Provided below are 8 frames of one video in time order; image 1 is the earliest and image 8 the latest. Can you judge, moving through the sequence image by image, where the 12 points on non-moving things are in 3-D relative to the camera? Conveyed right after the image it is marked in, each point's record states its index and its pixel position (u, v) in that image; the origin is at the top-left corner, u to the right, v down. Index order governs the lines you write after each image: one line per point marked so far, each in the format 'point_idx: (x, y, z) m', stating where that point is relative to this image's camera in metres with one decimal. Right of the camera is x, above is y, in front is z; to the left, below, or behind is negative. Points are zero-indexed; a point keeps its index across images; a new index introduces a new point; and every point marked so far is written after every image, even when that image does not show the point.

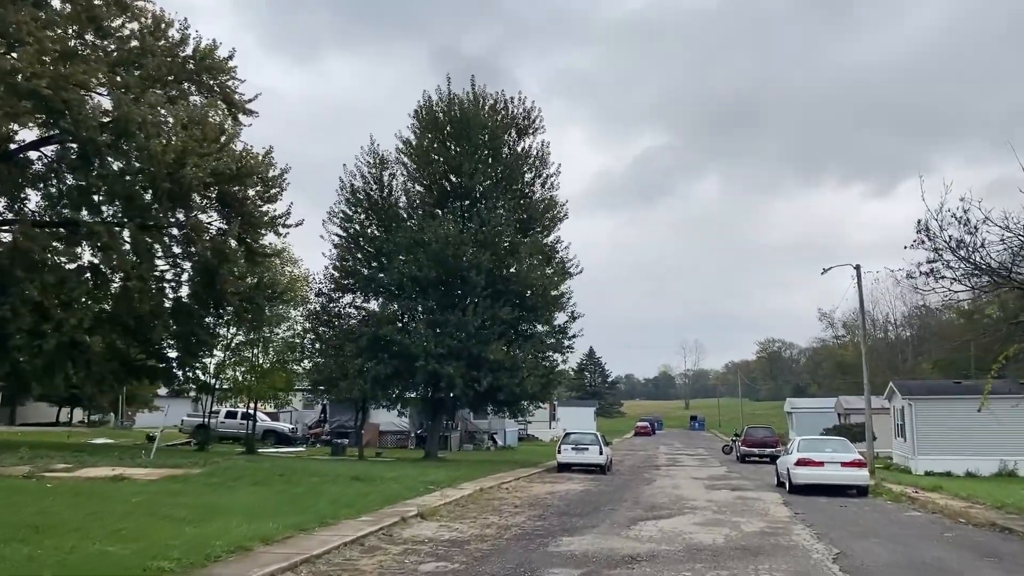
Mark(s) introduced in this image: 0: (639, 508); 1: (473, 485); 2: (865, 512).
0: (+2.4, -4.3, +16.8) m
1: (-0.9, -4.5, +19.8) m
2: (+7.0, -4.4, +17.2) m
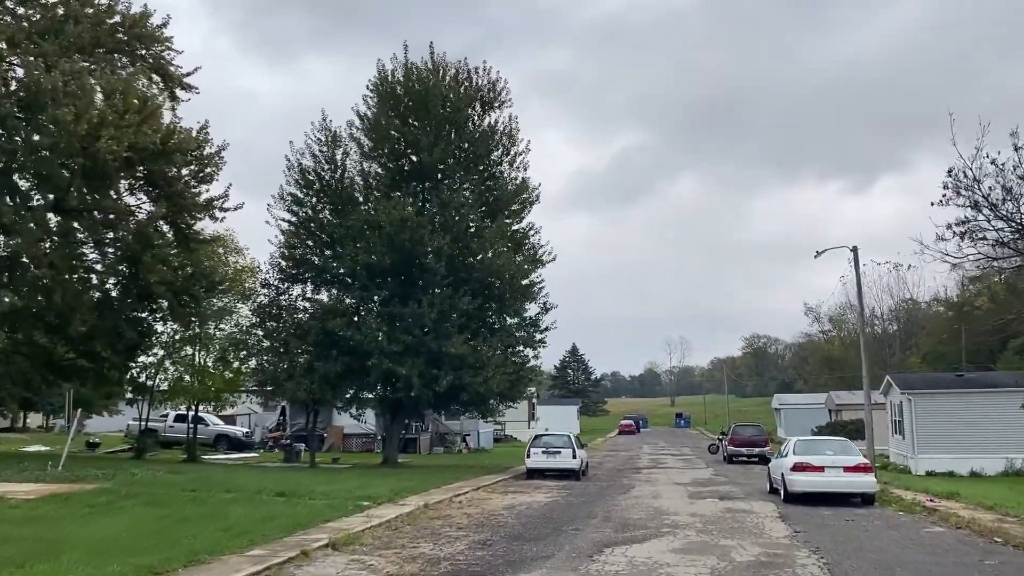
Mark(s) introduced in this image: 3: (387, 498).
0: (+1.5, -3.9, +14.0) m
1: (-1.9, -4.1, +16.9) m
2: (+6.1, -4.0, +14.5) m
3: (-2.4, -4.1, +16.9) m
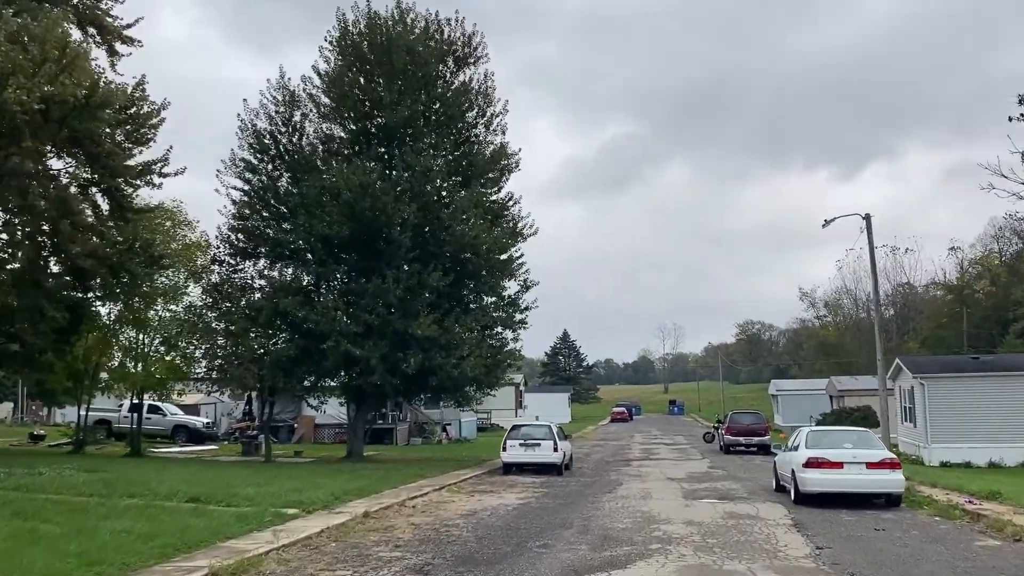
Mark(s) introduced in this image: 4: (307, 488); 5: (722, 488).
0: (+0.9, -3.3, +11.3) m
1: (-2.5, -3.6, +14.1) m
2: (+5.4, -3.4, +11.8) m
3: (-3.1, -3.5, +14.1) m
4: (-3.8, -3.7, +16.1) m
5: (+4.7, -4.5, +19.6) m
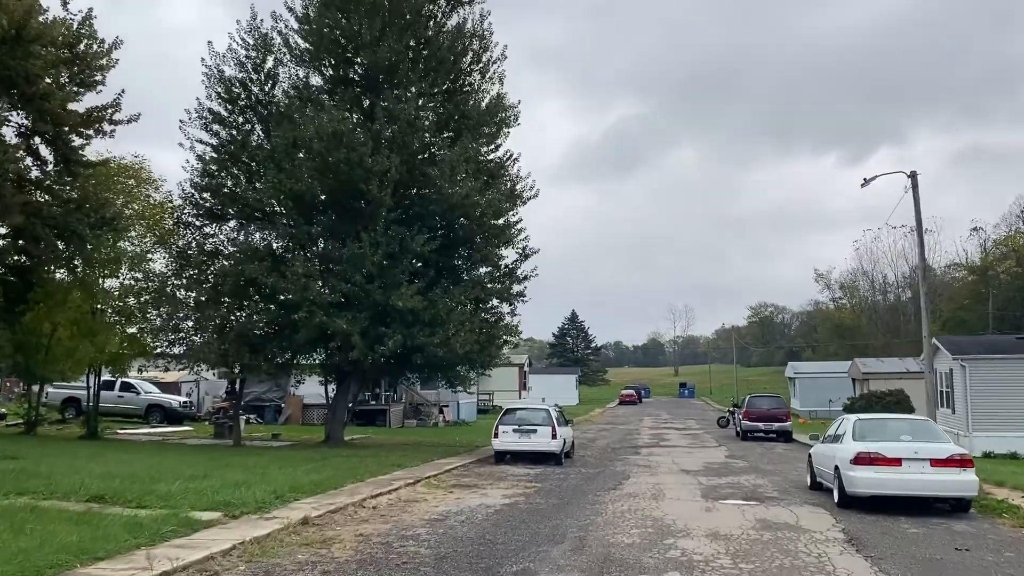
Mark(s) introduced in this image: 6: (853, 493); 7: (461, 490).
0: (+0.6, -2.7, +8.5) m
1: (-2.8, -2.9, +11.4) m
2: (+5.1, -2.9, +8.9) m
3: (-3.3, -2.8, +11.4) m
4: (-4.0, -3.0, +13.4) m
5: (+4.5, -3.8, +16.7) m
6: (+5.0, -3.0, +12.8) m
7: (-0.9, -3.5, +15.0) m
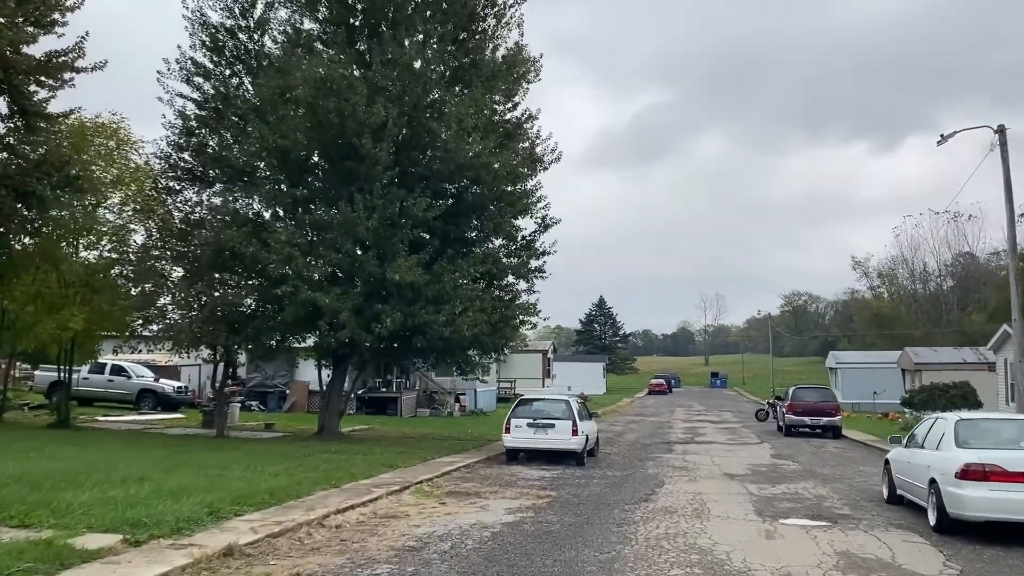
0: (+0.5, -2.3, +5.6) m
1: (-2.8, -2.4, +8.6) m
2: (+5.0, -2.5, +5.9) m
3: (-3.4, -2.4, +8.7) m
4: (-4.0, -2.5, +10.7) m
5: (+4.7, -3.3, +13.8) m
6: (+5.0, -2.6, +9.8) m
7: (-0.8, -3.0, +12.2) m
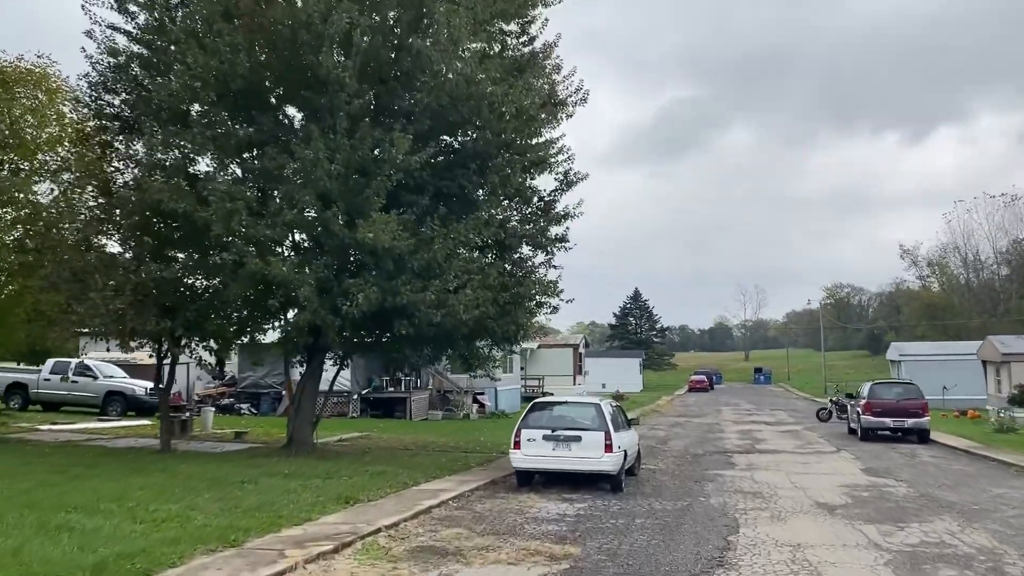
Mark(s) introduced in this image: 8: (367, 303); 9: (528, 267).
0: (+0.2, -1.8, +1.0) m
1: (-3.0, -2.0, +4.2) m
2: (+4.7, -1.9, +1.1) m
3: (-3.5, -1.9, +4.2) m
4: (-4.1, -2.0, +6.2) m
5: (+4.7, -2.7, +9.0) m
6: (+4.9, -2.0, +5.0) m
7: (-0.8, -2.5, +7.6) m
8: (-2.3, -0.3, +14.1) m
9: (+0.4, +0.4, +17.2) m
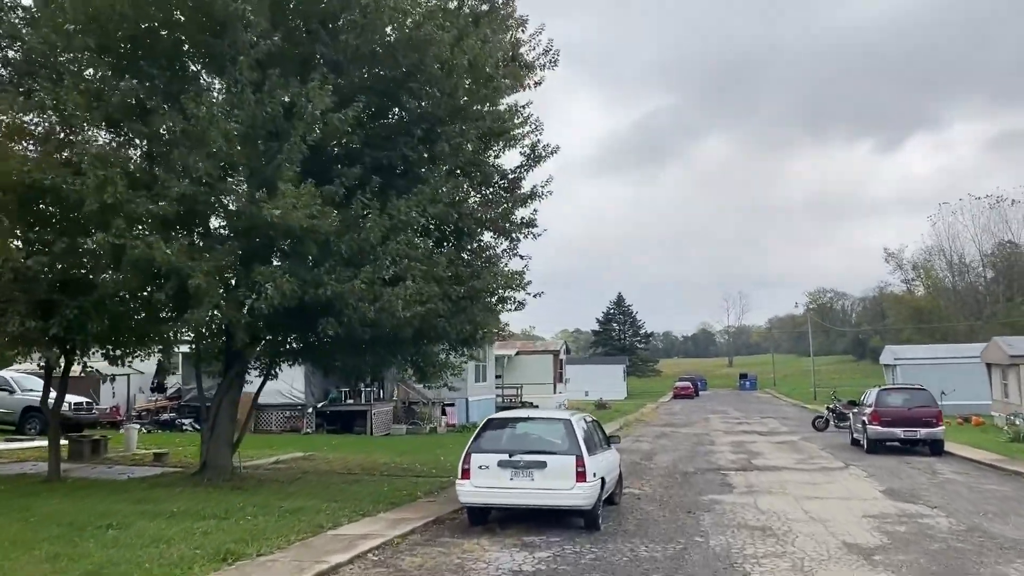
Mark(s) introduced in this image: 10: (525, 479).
0: (-0.2, -1.5, -1.7) m
1: (-3.4, -1.7, +1.4) m
2: (+4.3, -1.6, -1.5) m
3: (-4.0, -1.7, +1.4) m
4: (-4.6, -1.8, +3.4) m
5: (+4.1, -2.5, +6.3) m
6: (+4.4, -1.7, +2.4) m
7: (-1.4, -2.3, +4.9) m
8: (-3.0, -0.1, +11.3) m
9: (-0.3, +0.6, +14.5) m
10: (+0.2, -2.3, +10.3) m
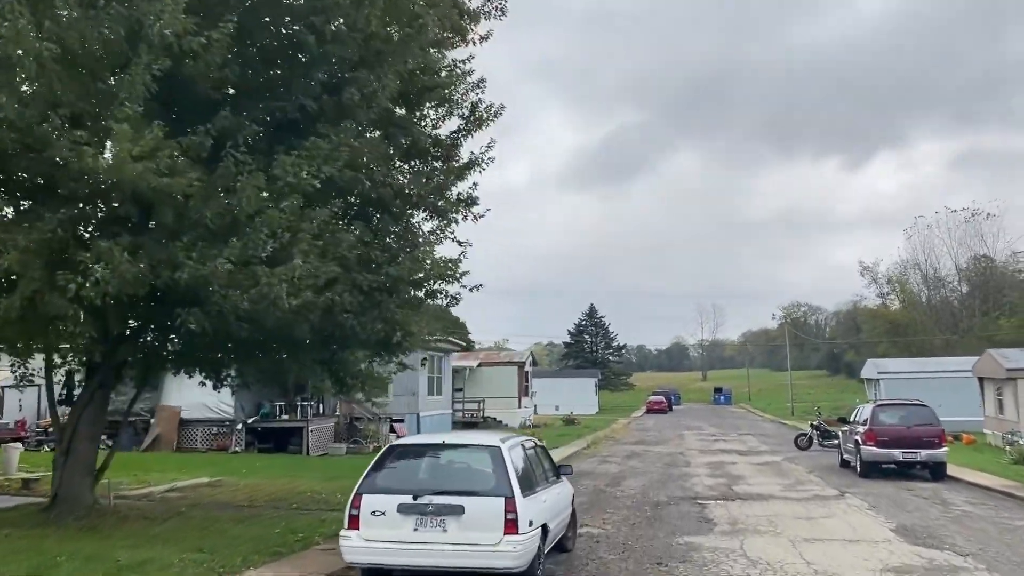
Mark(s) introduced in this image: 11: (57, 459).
0: (-0.6, -1.2, -4.5) m
1: (-4.0, -1.4, -1.5) m
2: (+3.9, -1.3, -4.2) m
3: (-4.5, -1.3, -1.5) m
4: (-5.2, -1.5, +0.5) m
5: (+3.4, -2.3, +3.7) m
6: (+3.8, -1.5, -0.3) m
7: (-2.0, -2.0, +2.0) m
8: (-3.8, +0.1, +8.5) m
9: (-1.3, +0.7, +11.7) m
10: (-0.7, -2.1, +7.5) m
11: (-6.1, -2.3, +11.8) m
